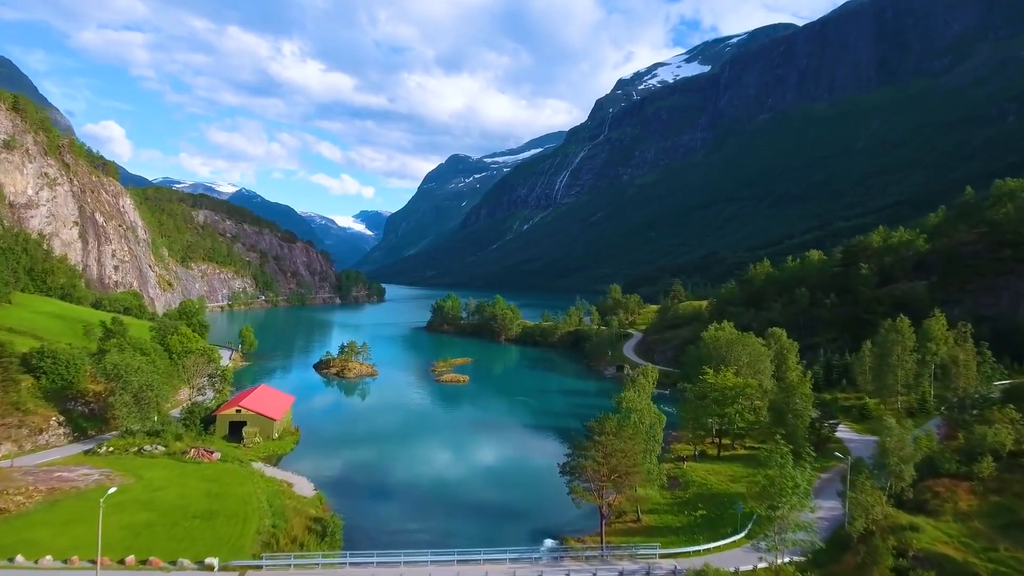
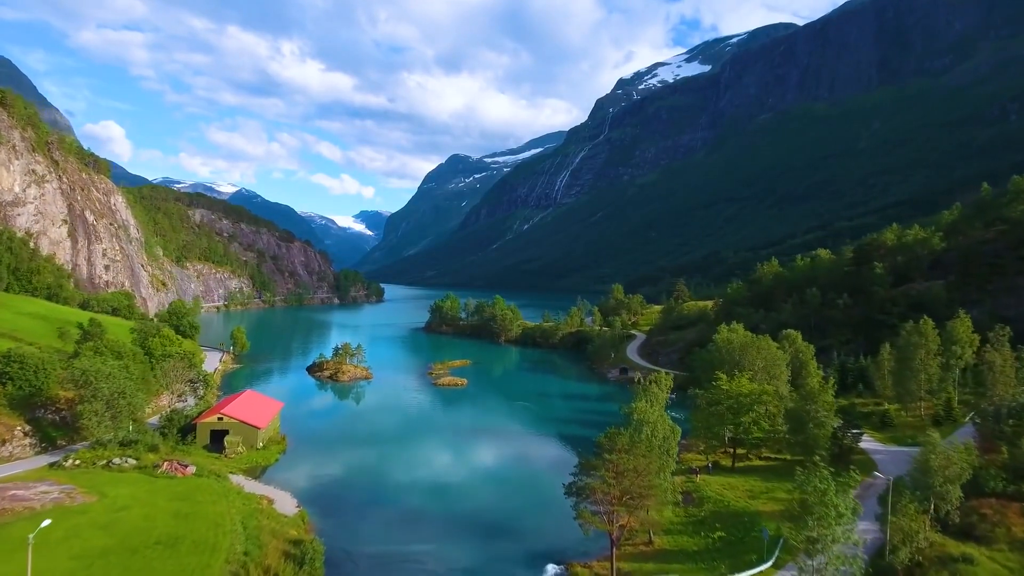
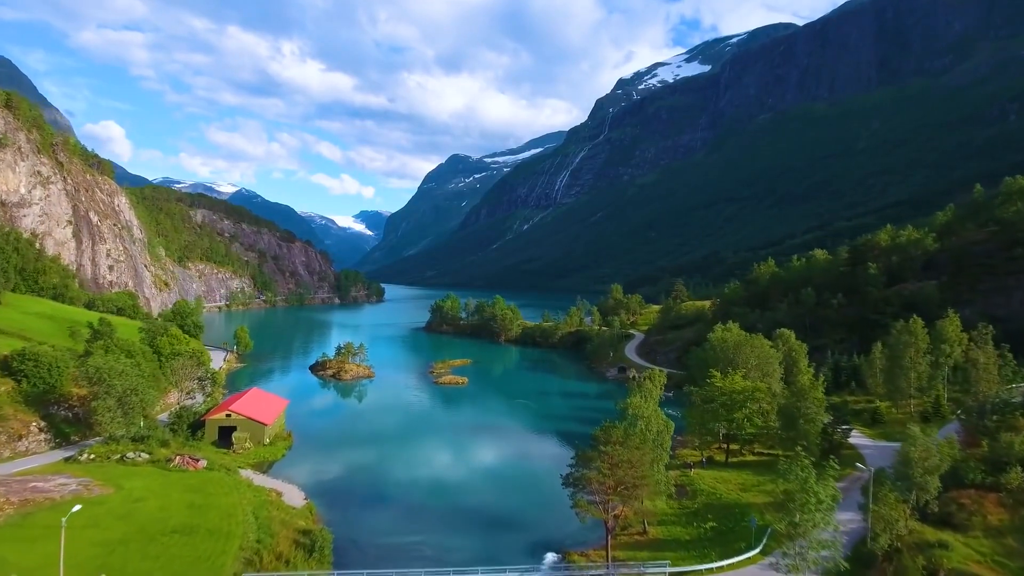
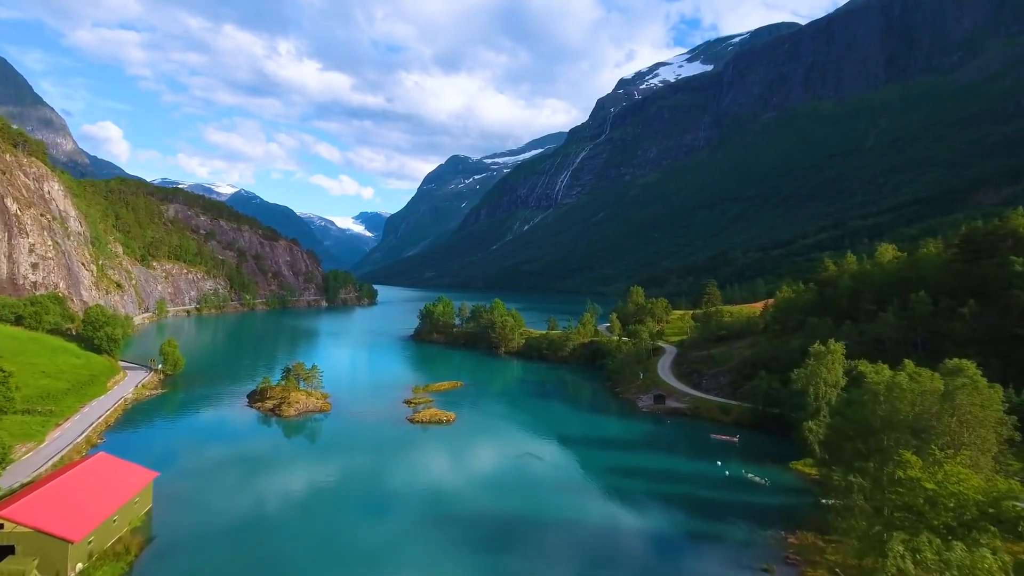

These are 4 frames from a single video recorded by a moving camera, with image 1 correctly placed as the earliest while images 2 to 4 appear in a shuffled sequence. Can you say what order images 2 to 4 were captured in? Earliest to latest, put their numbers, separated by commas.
3, 2, 4
